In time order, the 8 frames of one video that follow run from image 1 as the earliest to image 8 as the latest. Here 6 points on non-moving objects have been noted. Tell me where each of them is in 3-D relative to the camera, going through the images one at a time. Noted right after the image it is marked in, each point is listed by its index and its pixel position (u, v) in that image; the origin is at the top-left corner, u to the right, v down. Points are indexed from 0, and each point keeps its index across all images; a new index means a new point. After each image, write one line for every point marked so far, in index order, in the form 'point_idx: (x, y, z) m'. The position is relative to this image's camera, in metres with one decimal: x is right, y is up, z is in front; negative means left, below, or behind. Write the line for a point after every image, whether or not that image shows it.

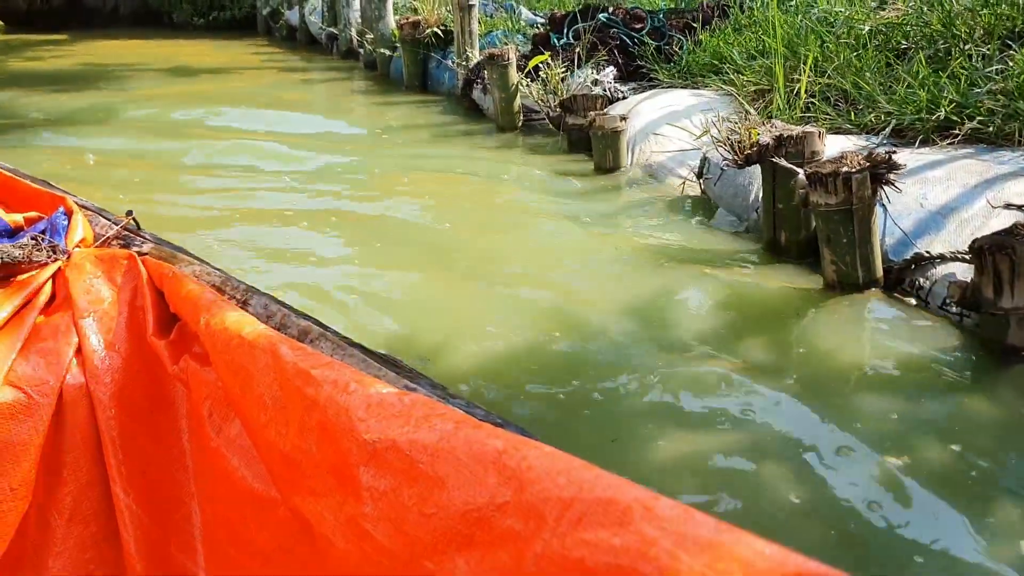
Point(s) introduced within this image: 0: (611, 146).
0: (+0.6, +0.8, +5.4) m
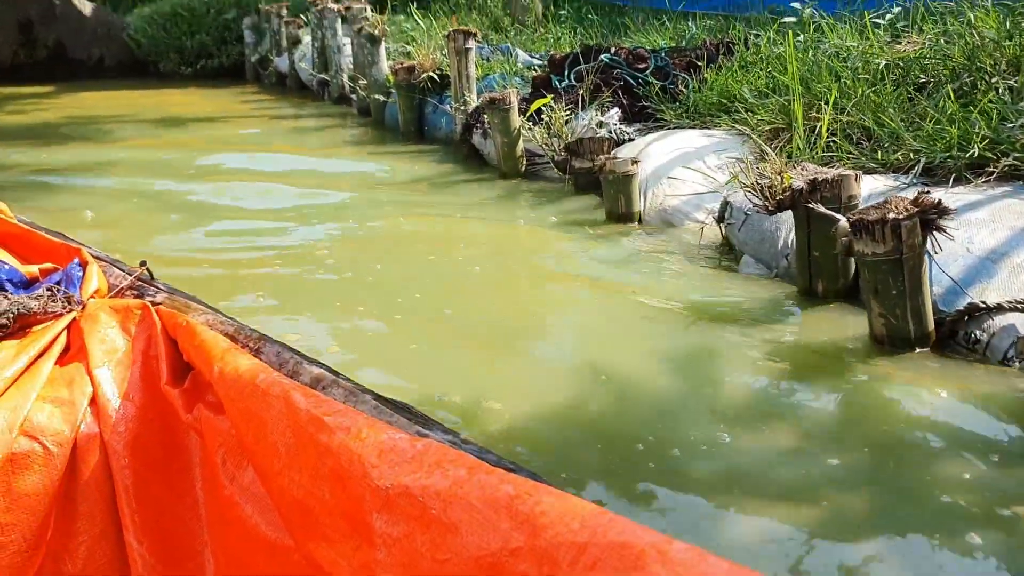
0: (+0.6, +0.6, +5.2) m
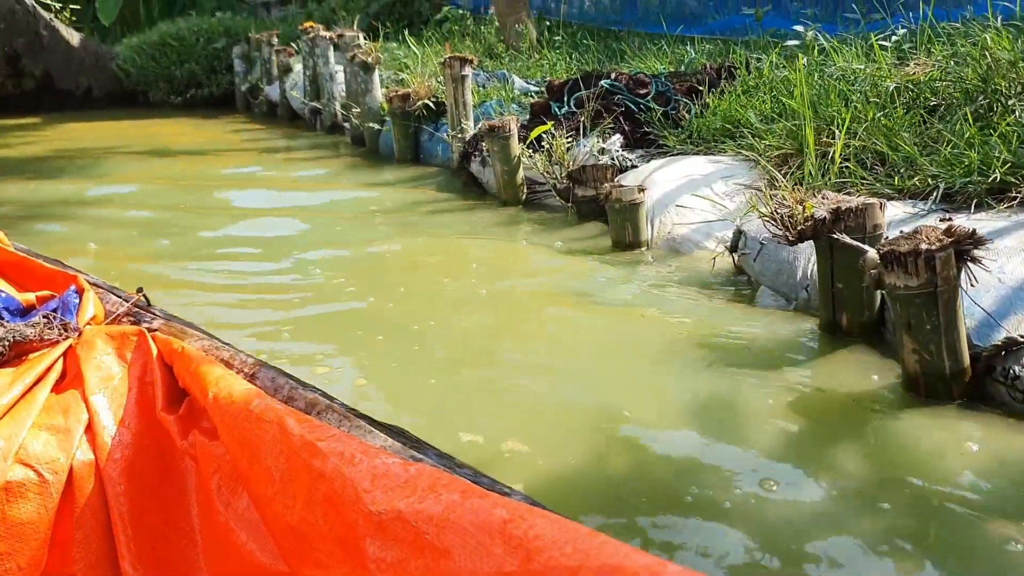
0: (+0.6, +0.4, +5.0) m
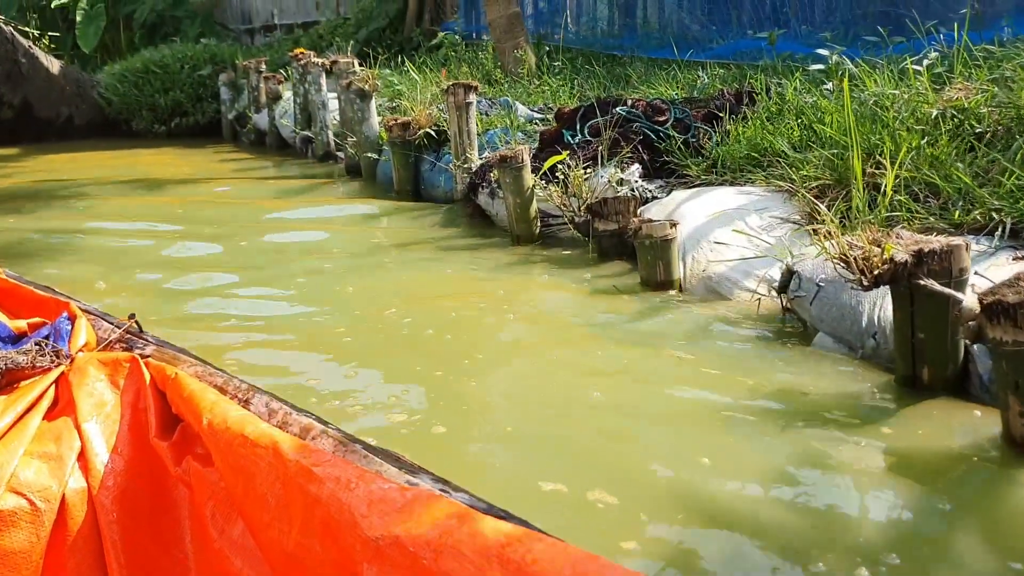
0: (+0.8, +0.2, +4.6) m
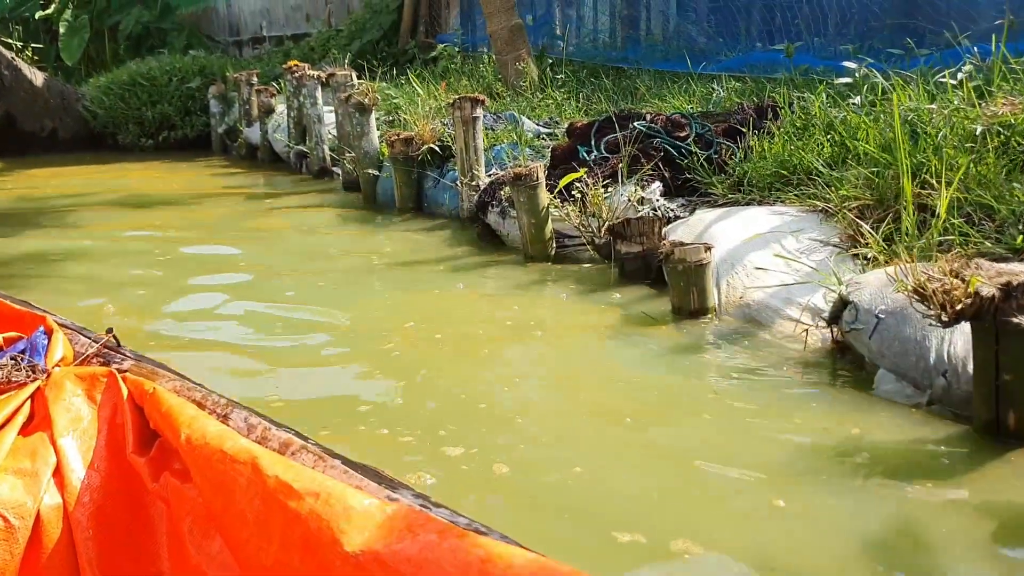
0: (+0.9, 0.0, +4.3) m
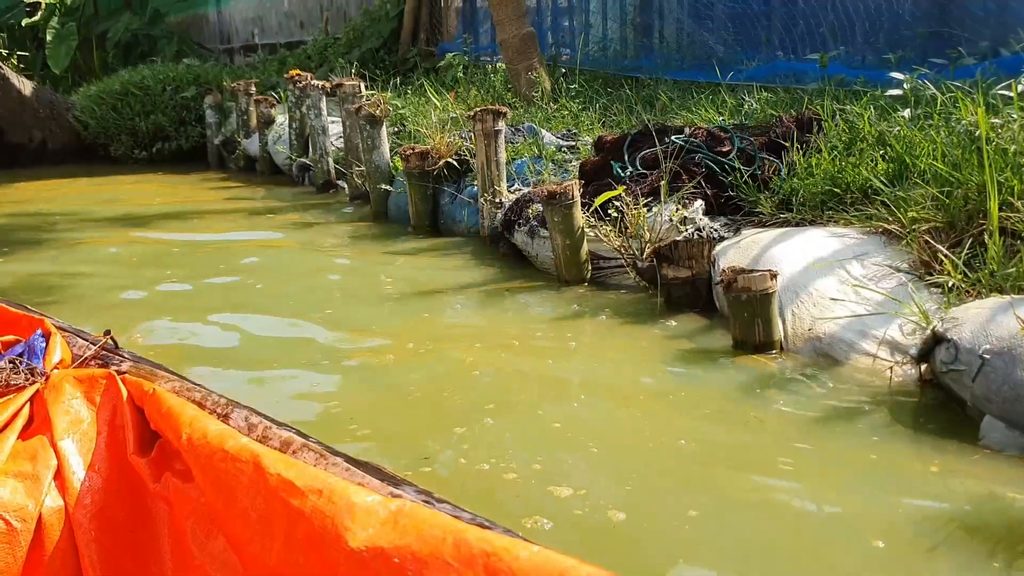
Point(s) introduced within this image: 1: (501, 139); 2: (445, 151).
0: (+1.1, -0.1, +4.0) m
1: (-0.1, +1.0, +6.3) m
2: (-0.5, +1.1, +7.0) m
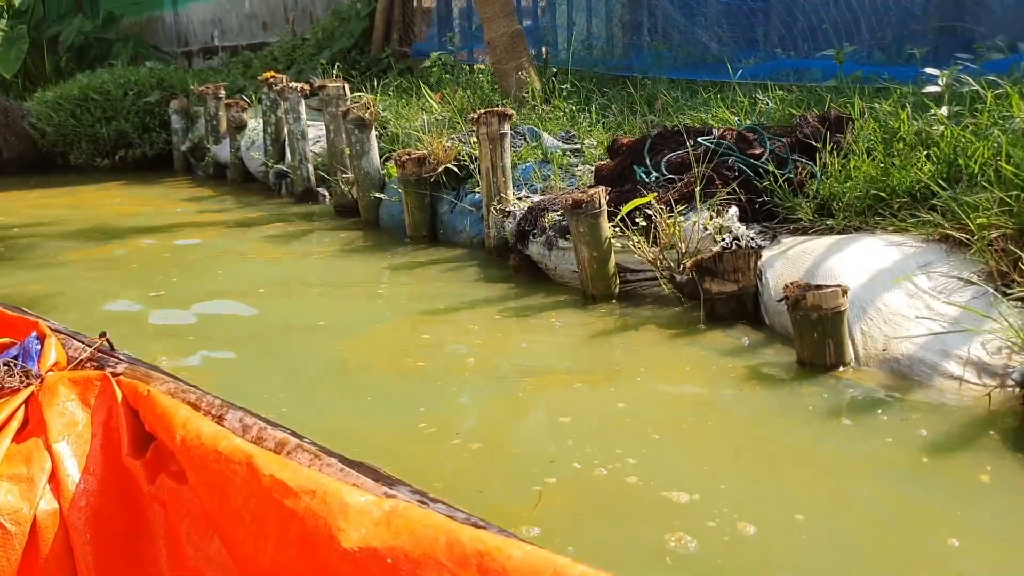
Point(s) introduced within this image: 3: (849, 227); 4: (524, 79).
0: (+1.3, -0.2, +3.6) m
1: (0.0, +0.9, +5.8) m
2: (-0.5, +1.0, +6.6) m
3: (+1.7, +0.3, +4.7) m
4: (+0.1, +2.1, +9.0) m
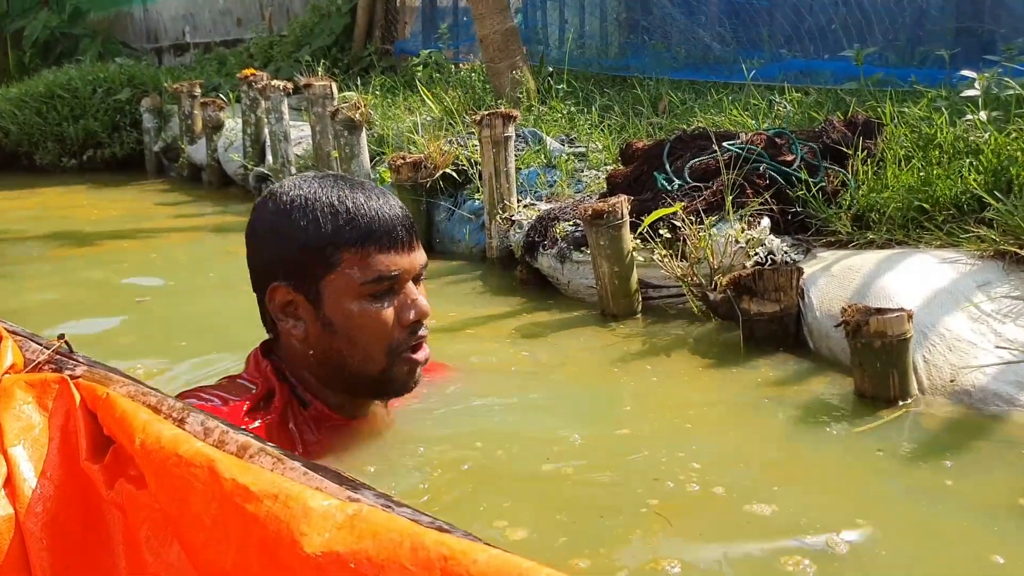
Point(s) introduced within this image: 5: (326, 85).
0: (+1.4, -0.3, +3.2) m
1: (0.0, +0.8, +5.4) m
2: (-0.5, +0.9, +6.2) m
3: (+1.8, +0.2, +4.3) m
4: (+0.1, +2.0, +8.6) m
5: (-1.5, +1.6, +7.2) m
